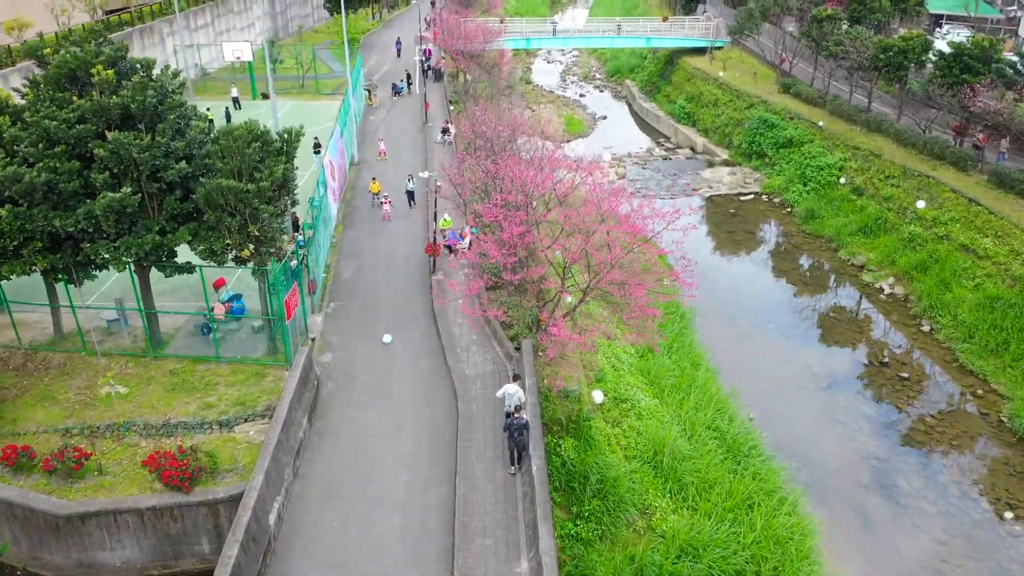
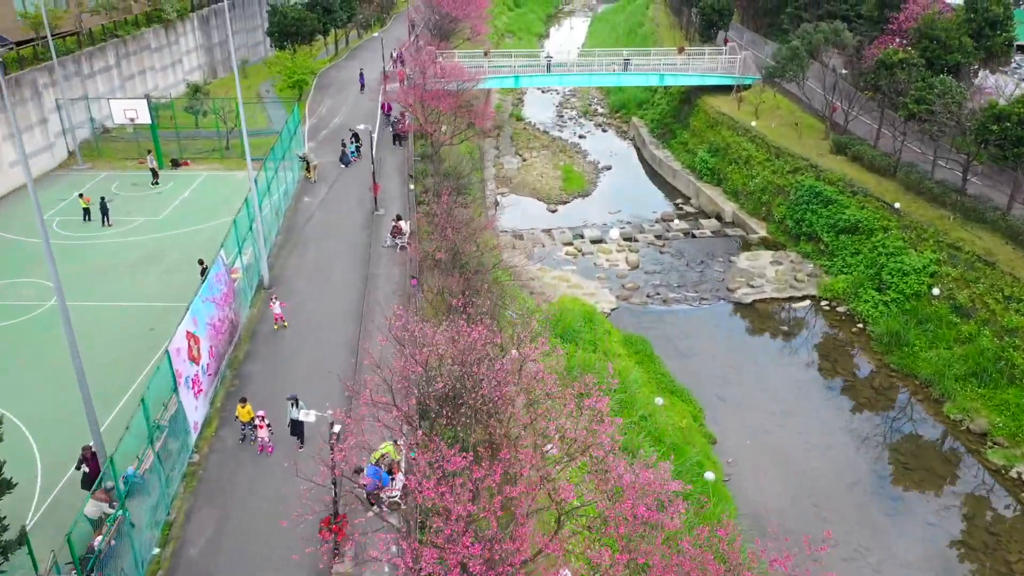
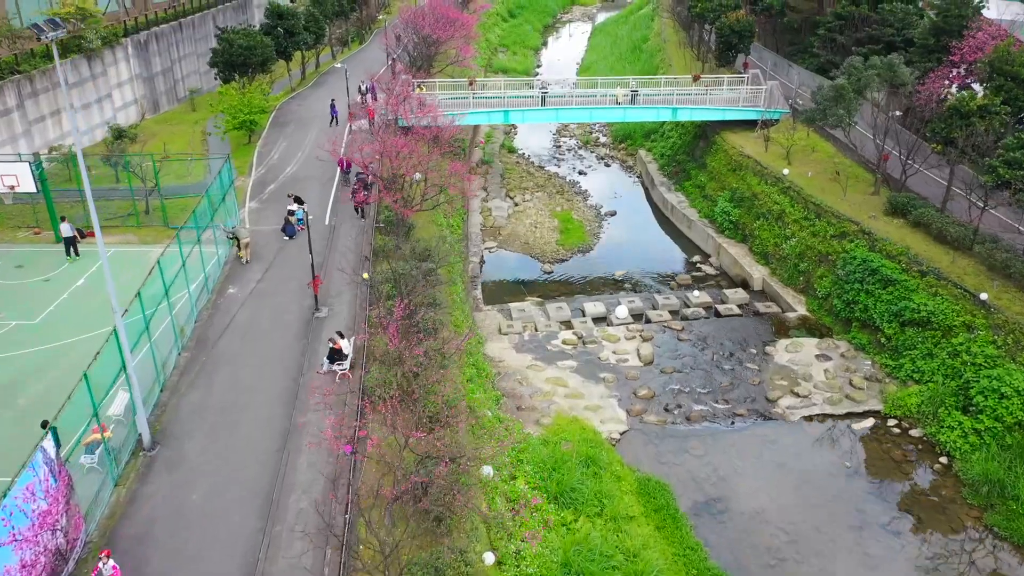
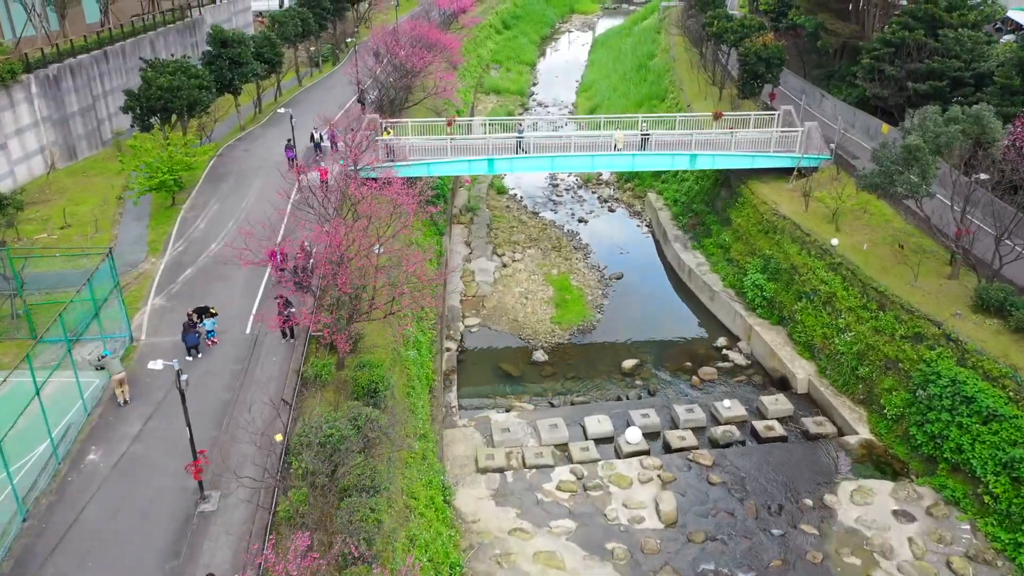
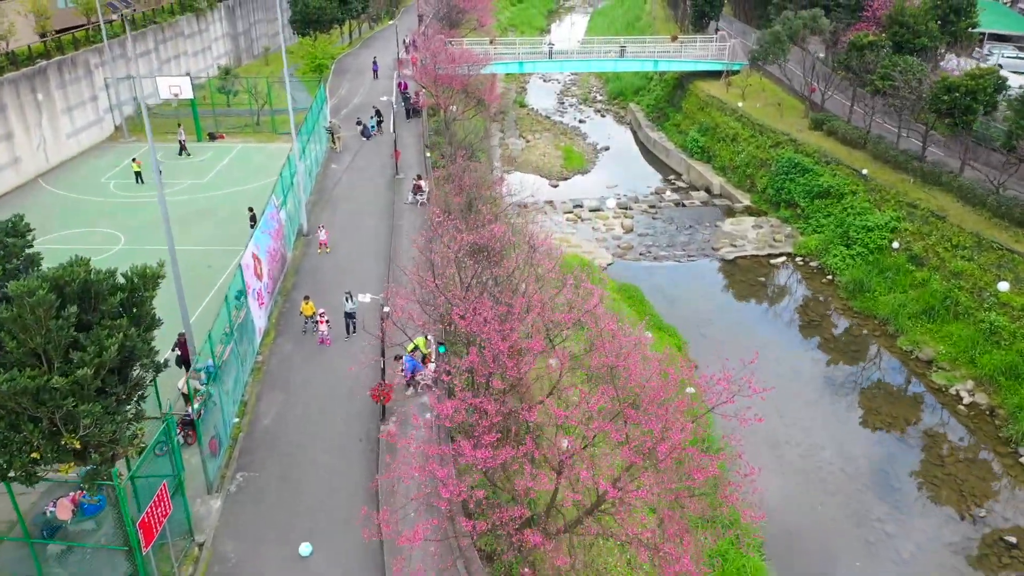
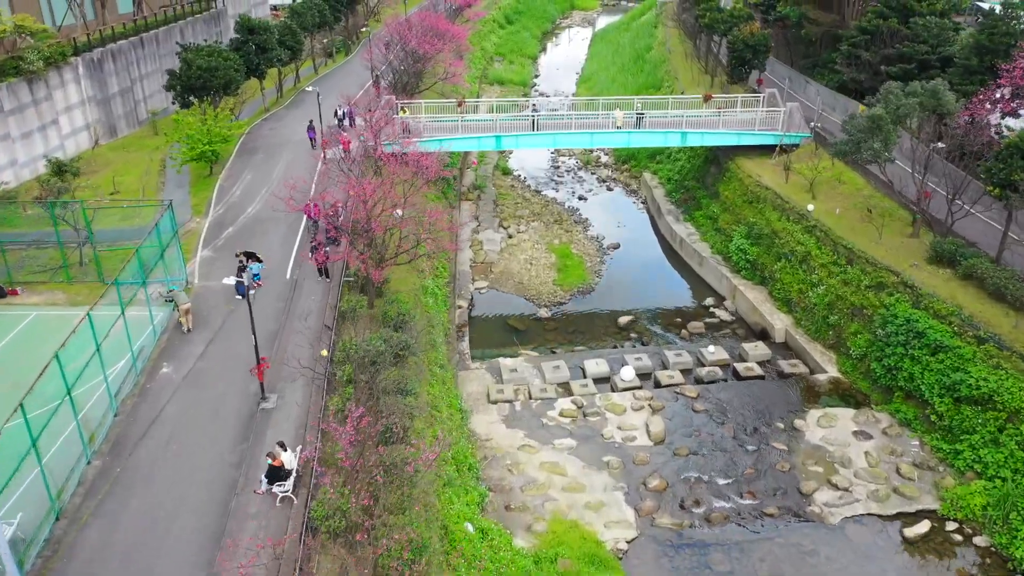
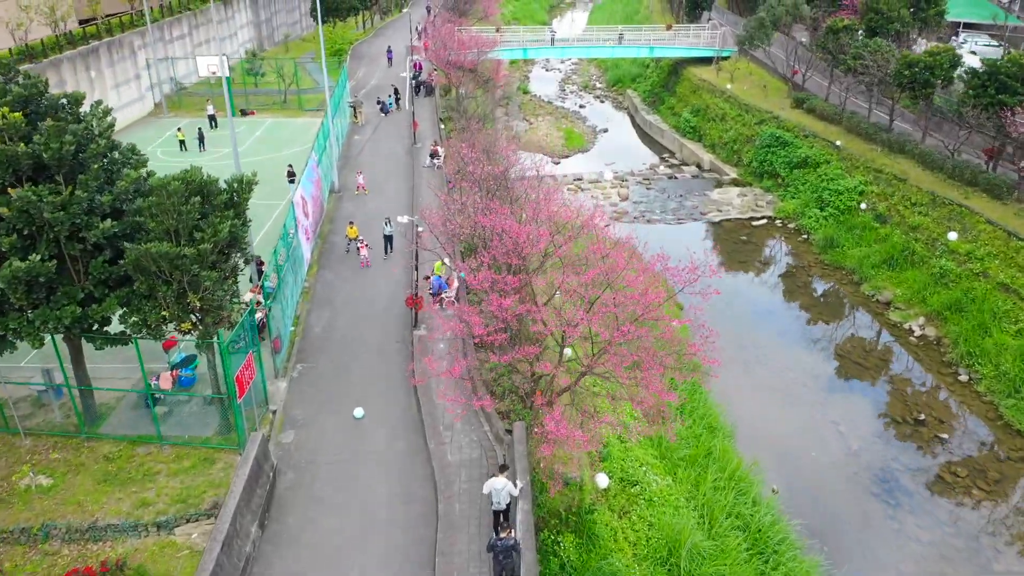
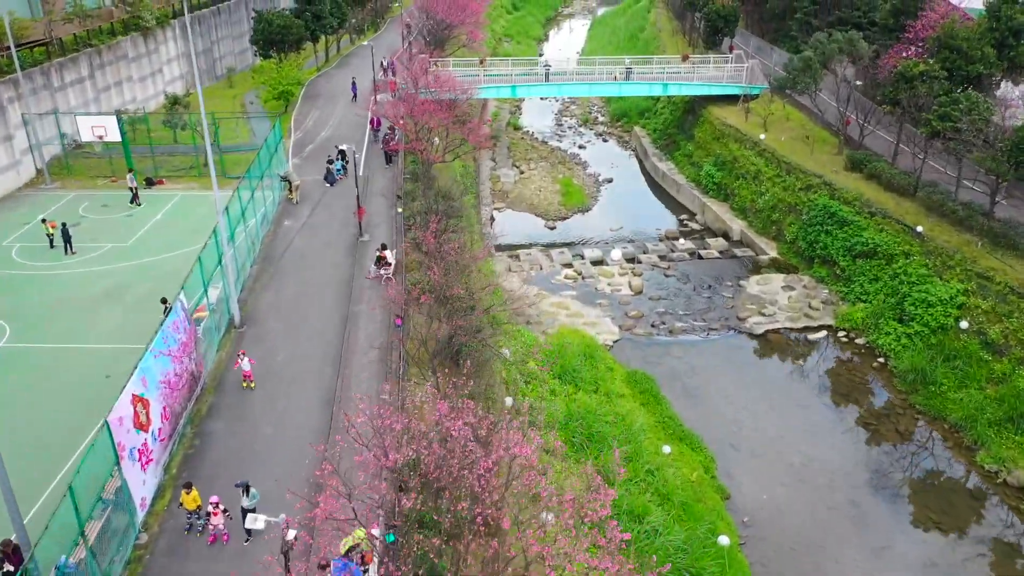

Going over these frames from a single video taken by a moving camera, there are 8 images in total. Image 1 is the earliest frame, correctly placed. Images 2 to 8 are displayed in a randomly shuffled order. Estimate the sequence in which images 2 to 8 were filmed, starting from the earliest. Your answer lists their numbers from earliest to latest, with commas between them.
7, 5, 2, 8, 3, 6, 4
